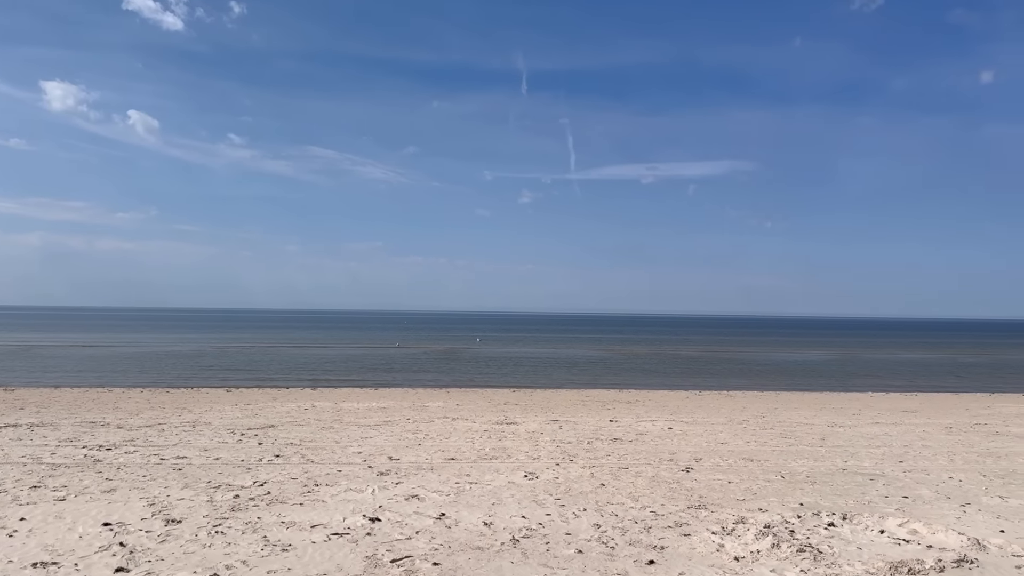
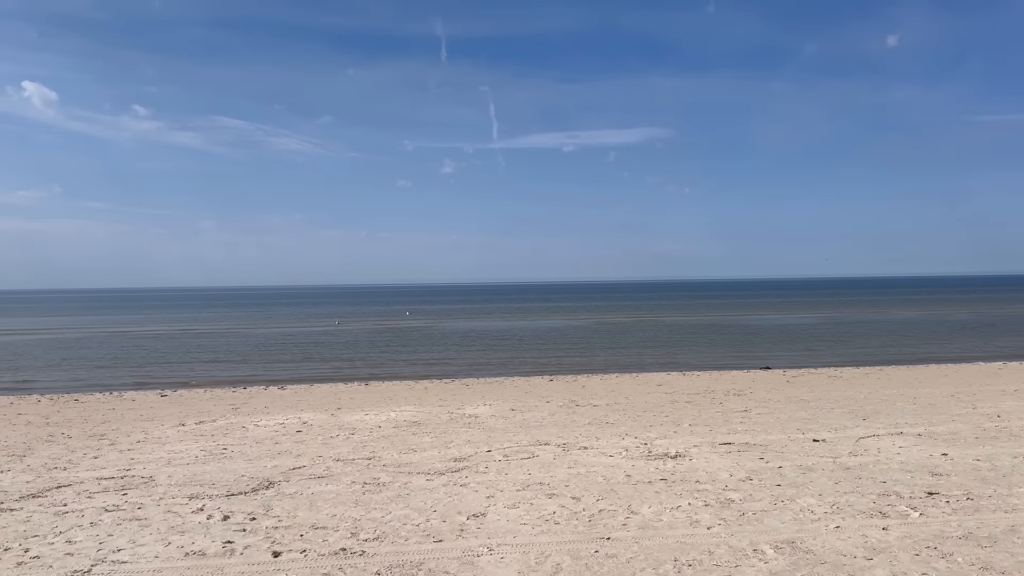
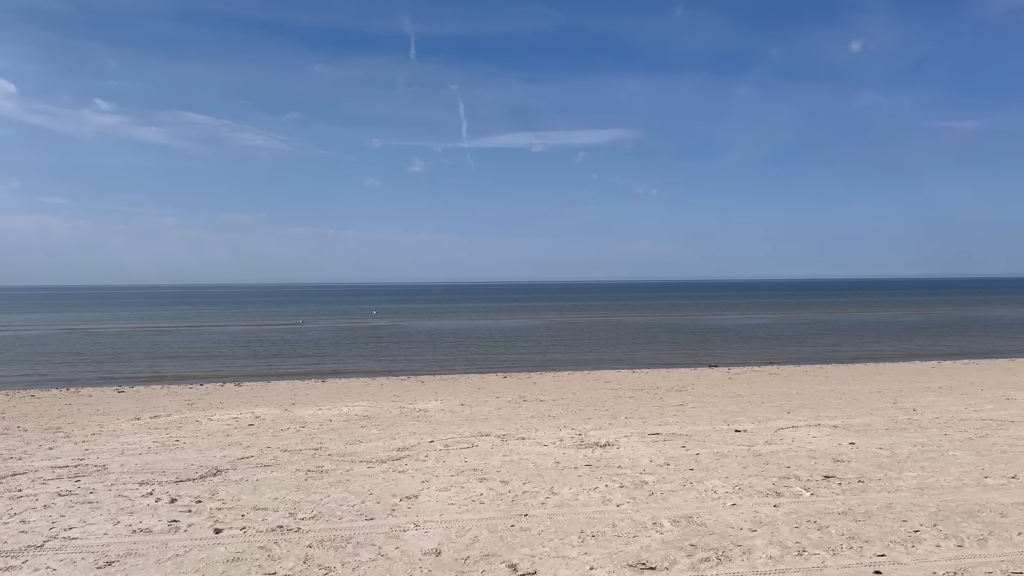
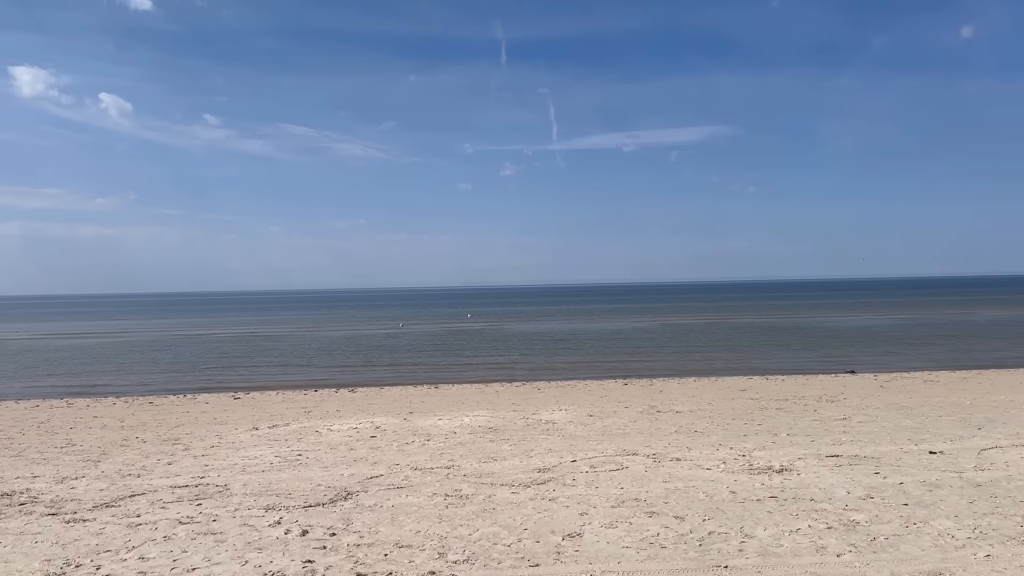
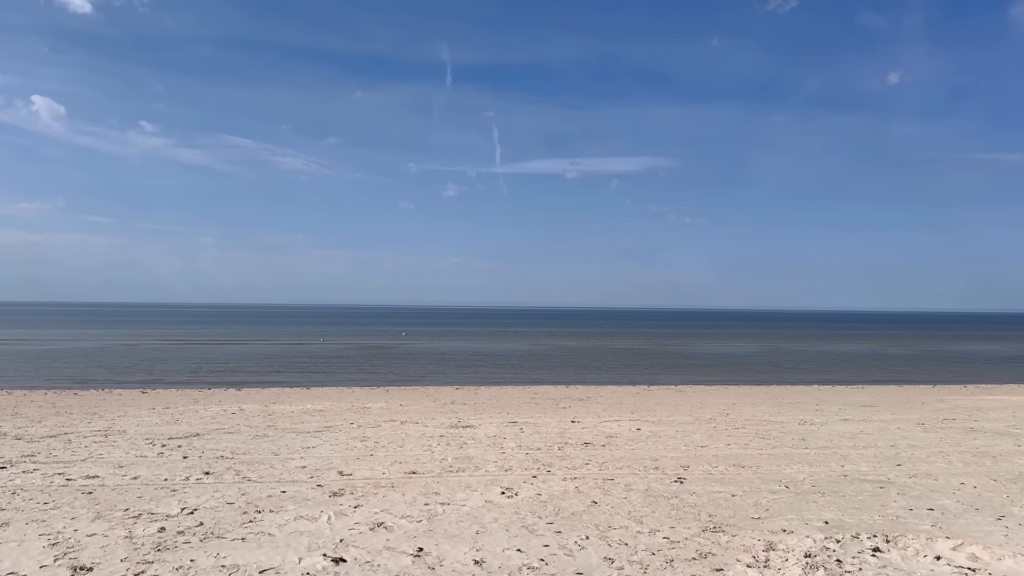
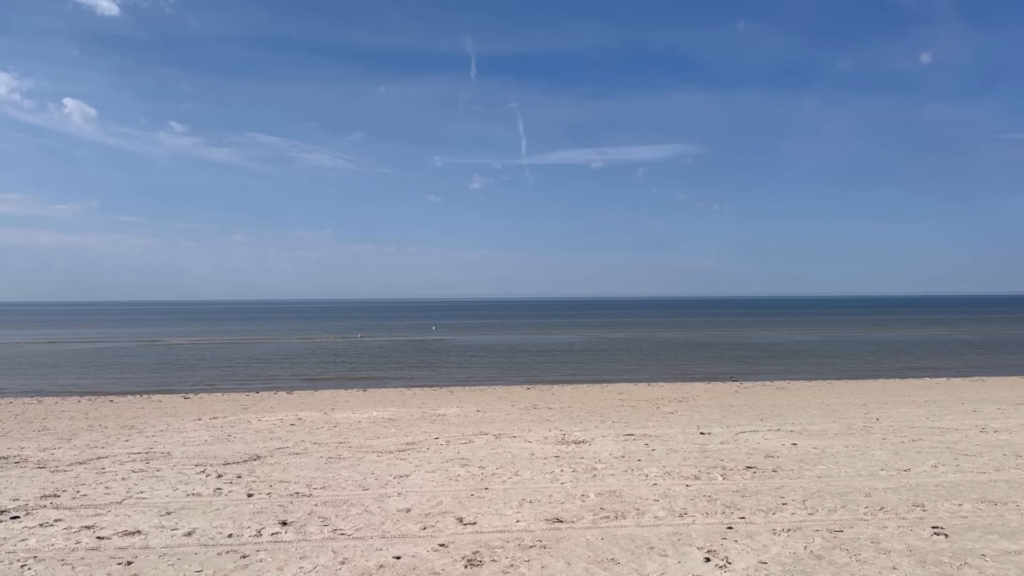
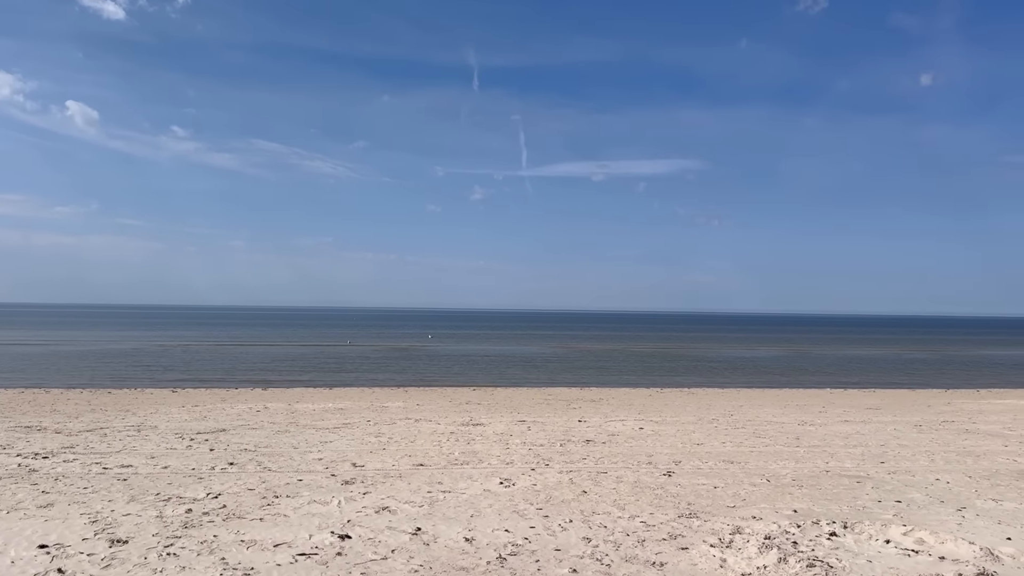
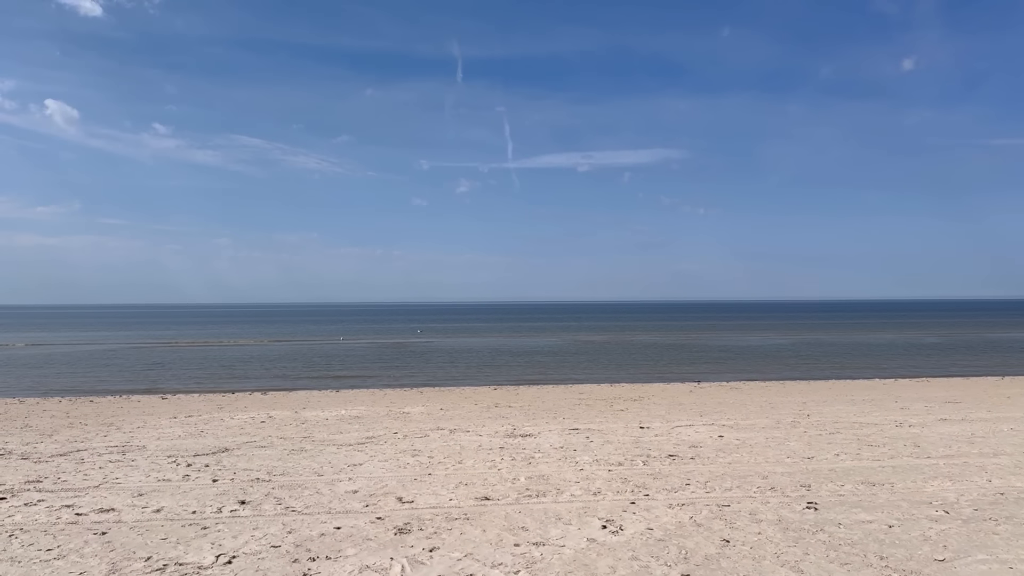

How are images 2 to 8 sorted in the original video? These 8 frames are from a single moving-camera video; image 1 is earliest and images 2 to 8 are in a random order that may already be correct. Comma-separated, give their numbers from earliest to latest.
7, 5, 8, 6, 3, 2, 4
